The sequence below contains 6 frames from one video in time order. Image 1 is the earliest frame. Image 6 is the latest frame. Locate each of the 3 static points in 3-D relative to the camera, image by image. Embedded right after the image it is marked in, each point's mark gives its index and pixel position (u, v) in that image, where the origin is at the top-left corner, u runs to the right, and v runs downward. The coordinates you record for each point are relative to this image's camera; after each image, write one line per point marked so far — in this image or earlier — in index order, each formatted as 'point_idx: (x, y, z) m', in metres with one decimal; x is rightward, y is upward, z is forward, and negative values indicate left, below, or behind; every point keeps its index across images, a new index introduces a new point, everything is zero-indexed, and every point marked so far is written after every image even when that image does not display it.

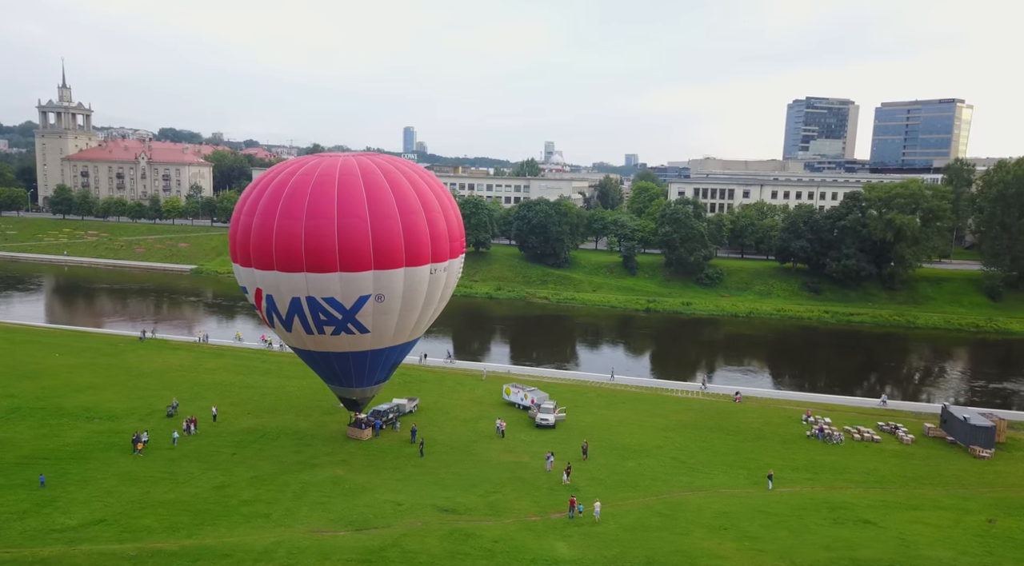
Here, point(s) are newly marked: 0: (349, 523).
0: (-3.6, -5.5, +16.2) m
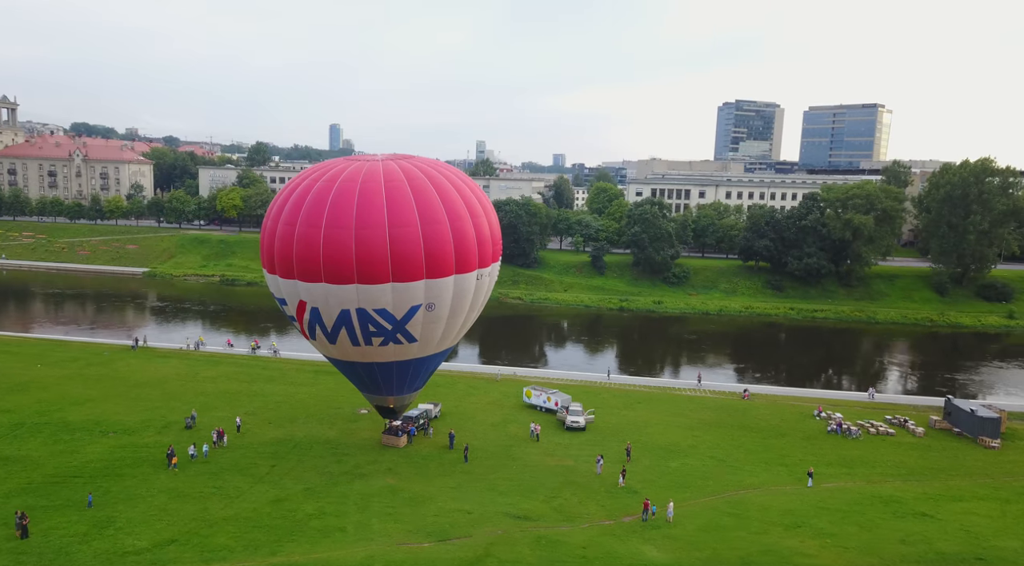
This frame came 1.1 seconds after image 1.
0: (-1.8, -5.5, +15.8) m
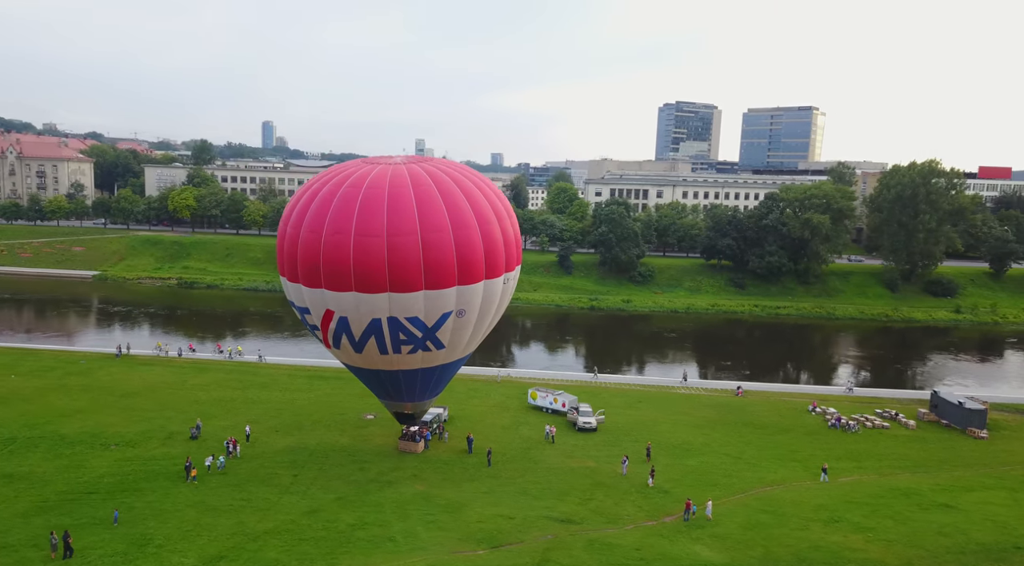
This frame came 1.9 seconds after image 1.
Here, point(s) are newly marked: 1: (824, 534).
0: (-0.7, -5.6, +15.5) m
1: (+7.2, -5.8, +16.3) m
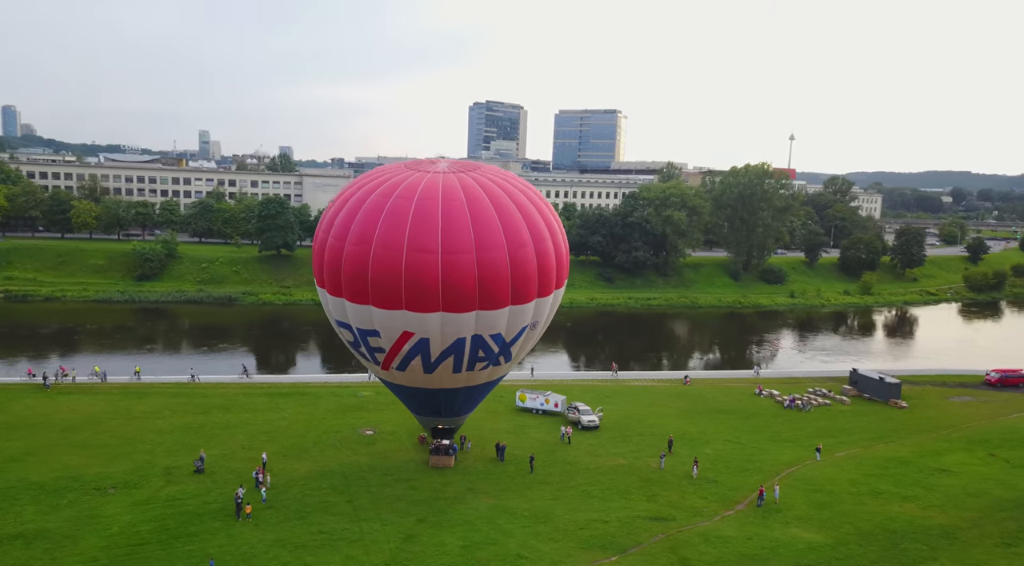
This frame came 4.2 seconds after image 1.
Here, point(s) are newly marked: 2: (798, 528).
0: (+2.0, -5.8, +15.6) m
1: (+9.4, -5.7, +18.2) m
2: (+6.7, -5.8, +16.7) m
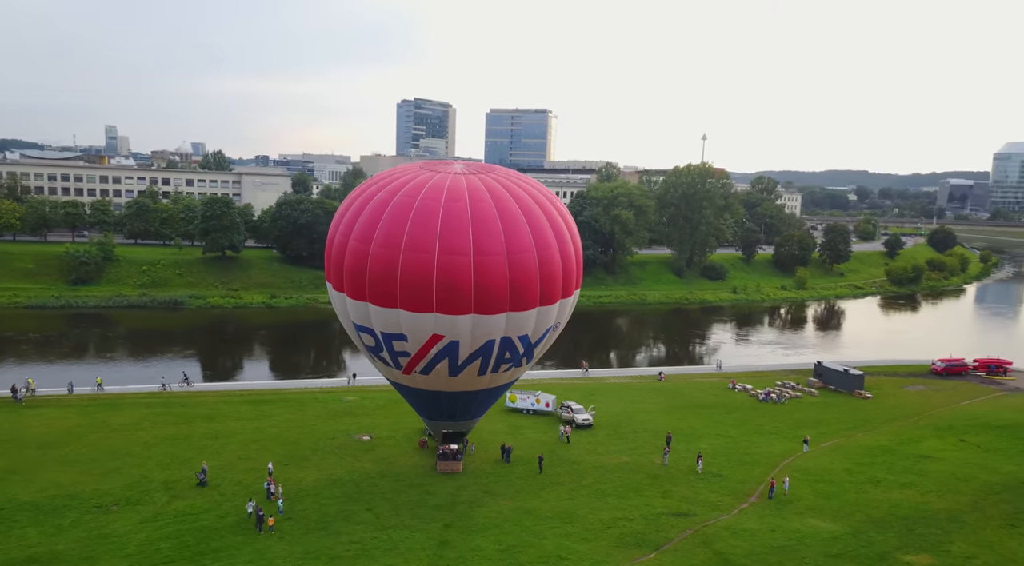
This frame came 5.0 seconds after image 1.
0: (+2.8, -5.8, +15.9) m
1: (+10.0, -5.6, +19.2) m
2: (+7.3, -5.8, +17.4) m
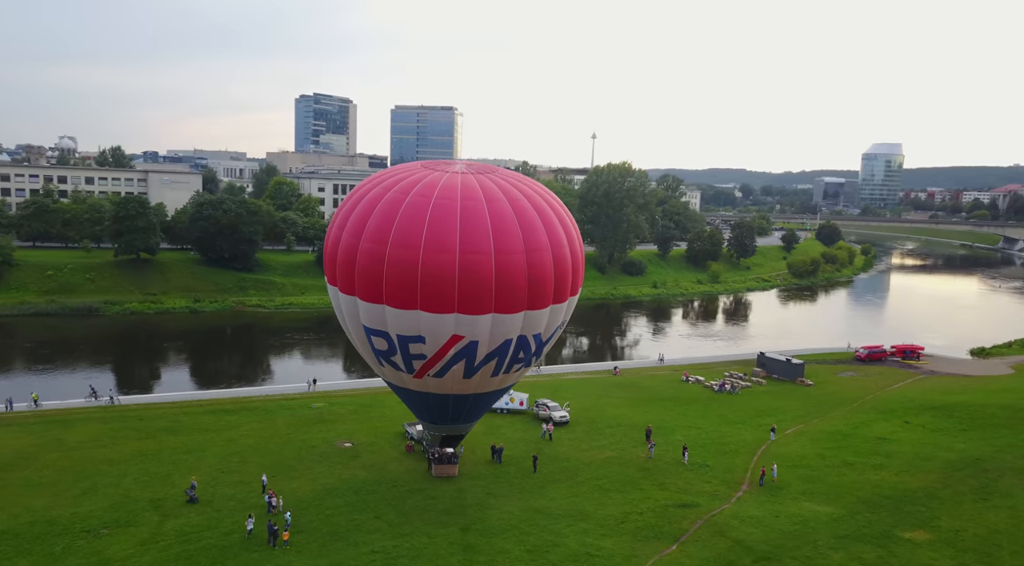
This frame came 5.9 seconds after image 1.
0: (+3.3, -5.9, +16.5) m
1: (+10.0, -5.5, +20.6) m
2: (+7.6, -5.7, +18.5) m
